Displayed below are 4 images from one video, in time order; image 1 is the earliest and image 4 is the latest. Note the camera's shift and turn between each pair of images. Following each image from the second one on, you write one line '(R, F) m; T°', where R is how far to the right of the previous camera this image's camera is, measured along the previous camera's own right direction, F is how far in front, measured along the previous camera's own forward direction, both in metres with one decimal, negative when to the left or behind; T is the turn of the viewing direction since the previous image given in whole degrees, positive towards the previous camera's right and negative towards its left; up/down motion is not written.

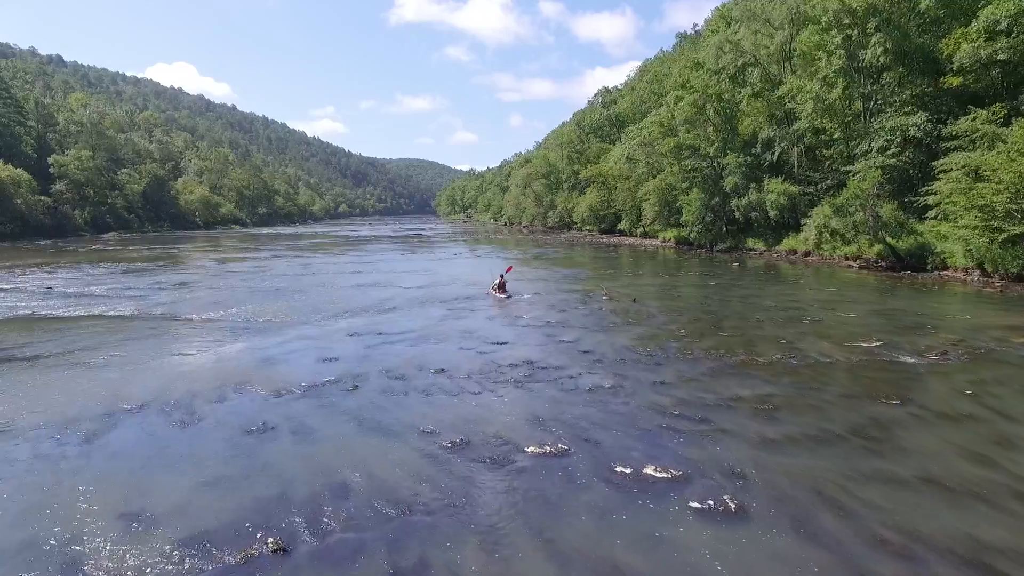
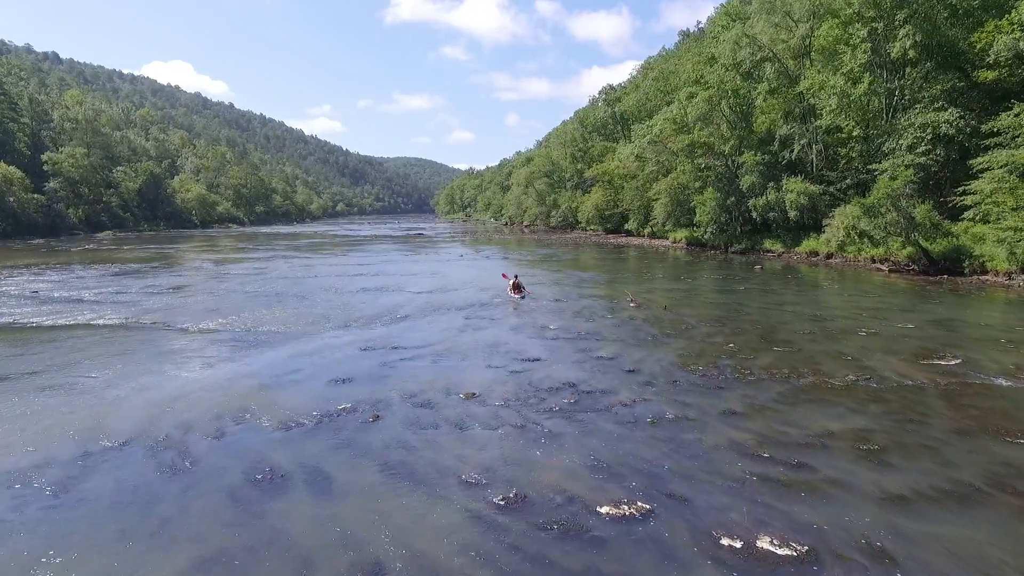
(-0.8, +1.7) m; 0°
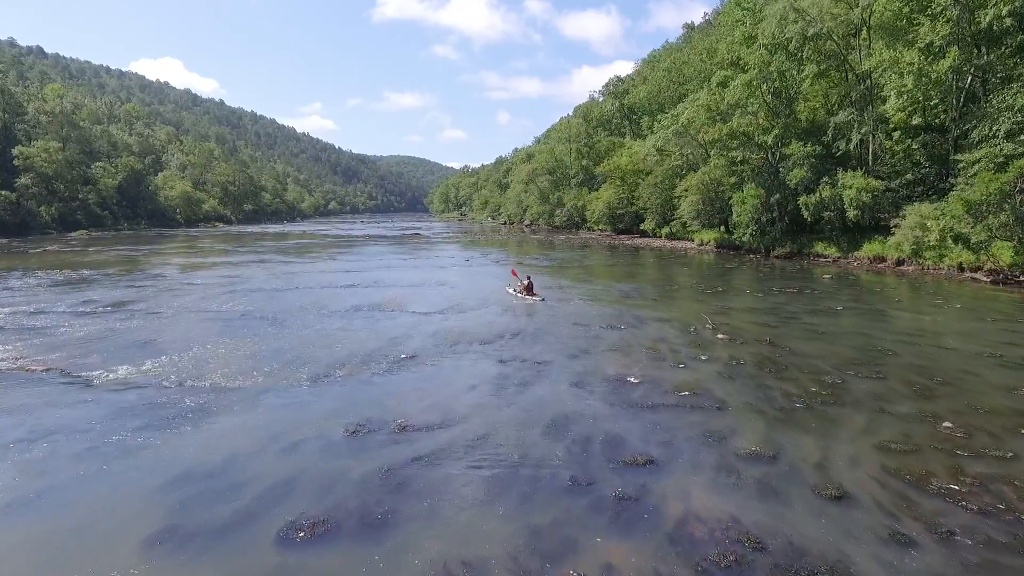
(-1.4, +5.9) m; +1°
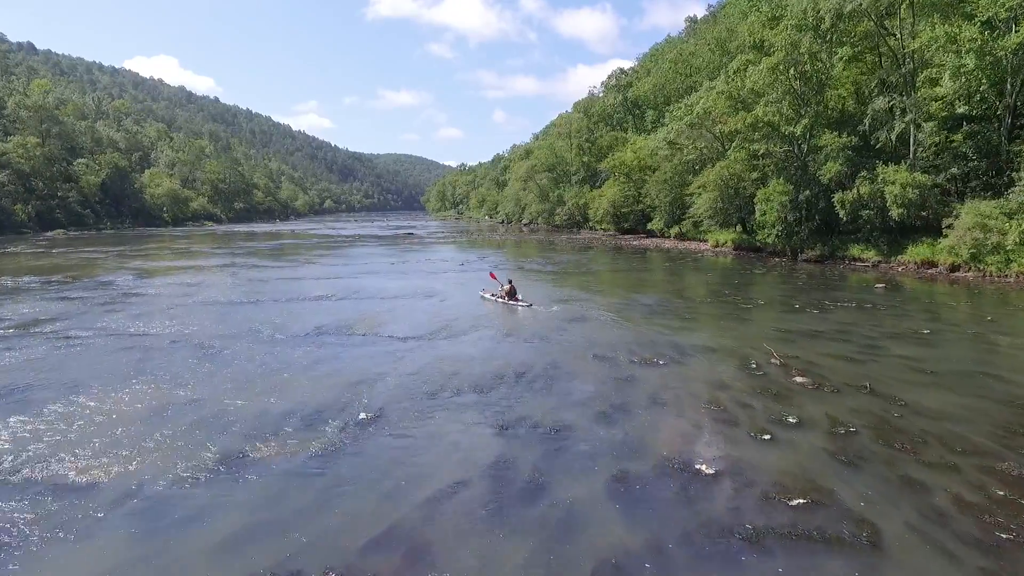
(-0.2, +4.4) m; 0°
